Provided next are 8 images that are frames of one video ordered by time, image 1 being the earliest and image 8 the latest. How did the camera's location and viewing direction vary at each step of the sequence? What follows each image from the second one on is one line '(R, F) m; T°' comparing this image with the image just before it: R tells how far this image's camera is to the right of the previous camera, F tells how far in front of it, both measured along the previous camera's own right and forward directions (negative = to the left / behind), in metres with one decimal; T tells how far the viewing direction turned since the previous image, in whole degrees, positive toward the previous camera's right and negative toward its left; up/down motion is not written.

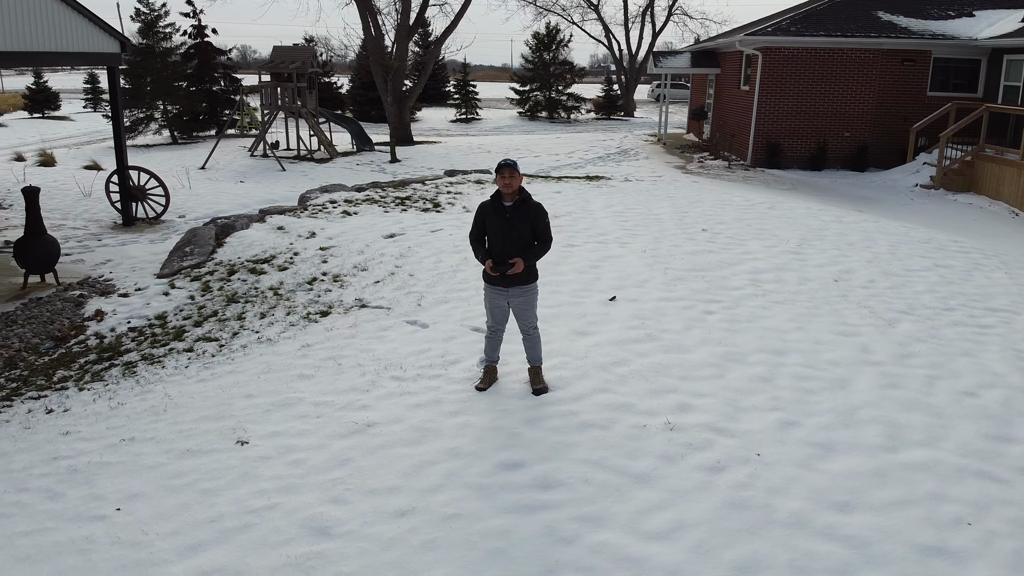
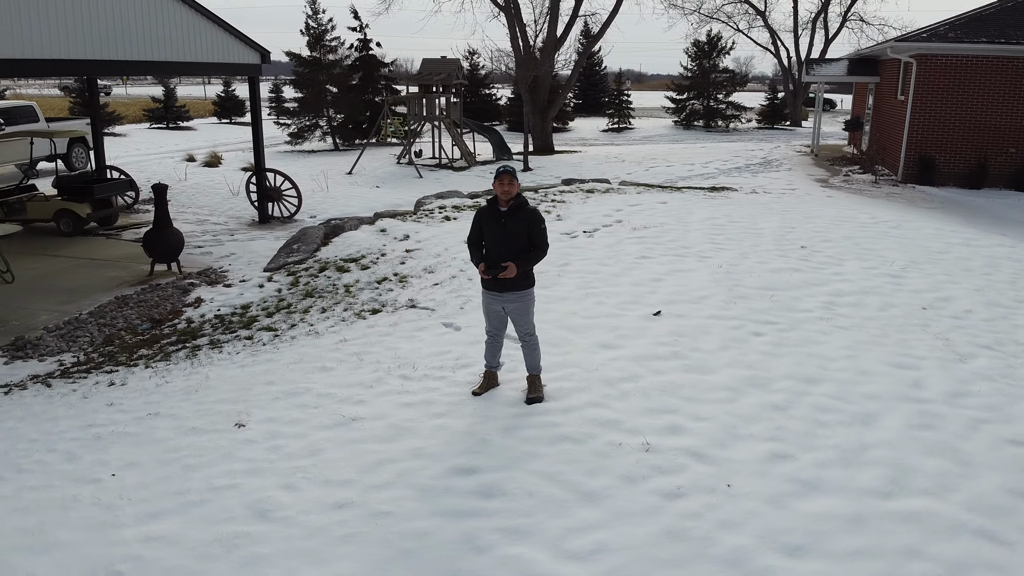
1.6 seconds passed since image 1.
(+1.2, +0.1) m; -13°
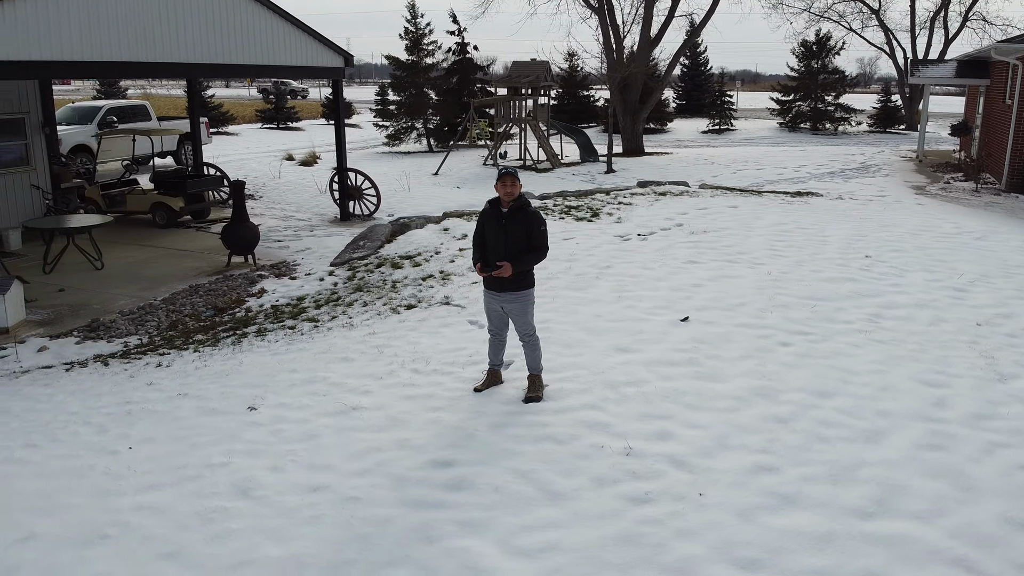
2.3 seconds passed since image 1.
(+0.7, 0.0) m; -8°
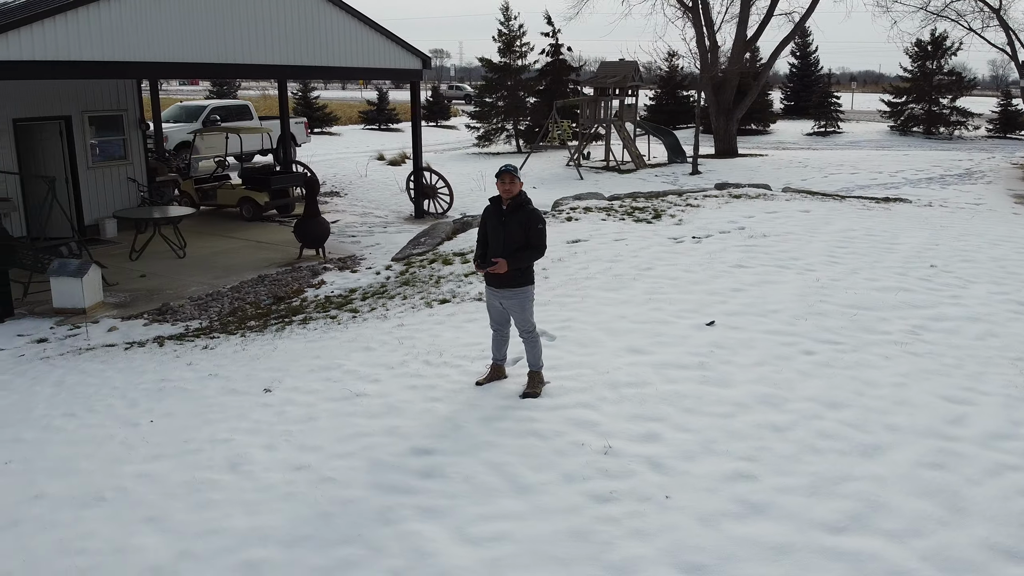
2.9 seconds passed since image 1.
(+0.7, 0.0) m; -8°
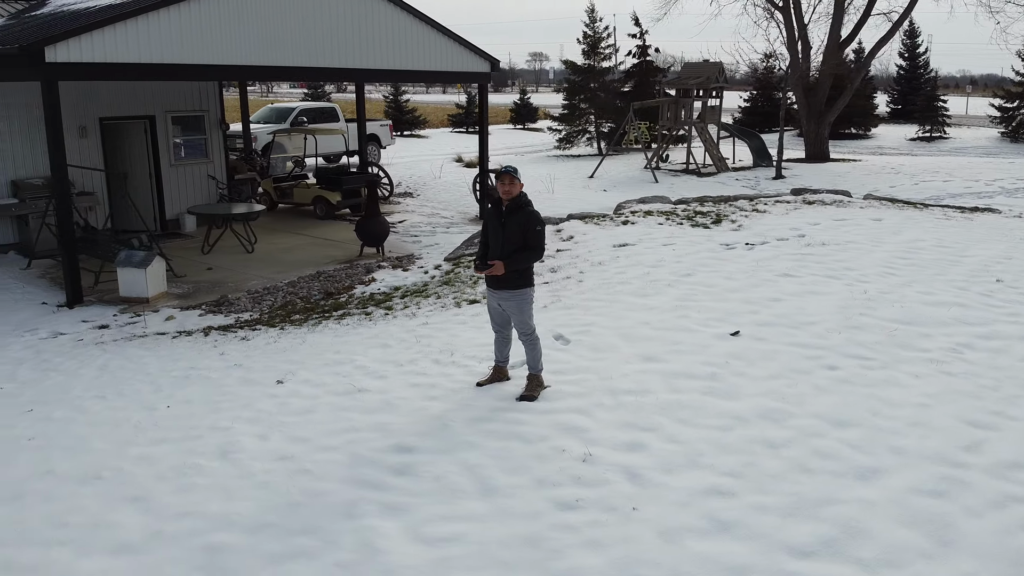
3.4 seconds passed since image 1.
(+0.7, +0.1) m; -7°
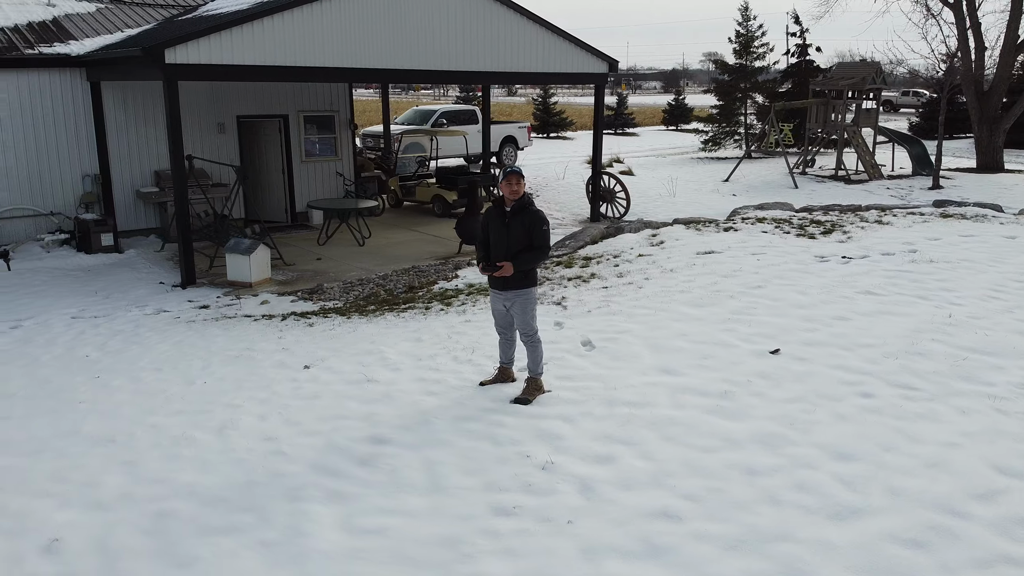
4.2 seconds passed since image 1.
(+1.1, +0.2) m; -12°
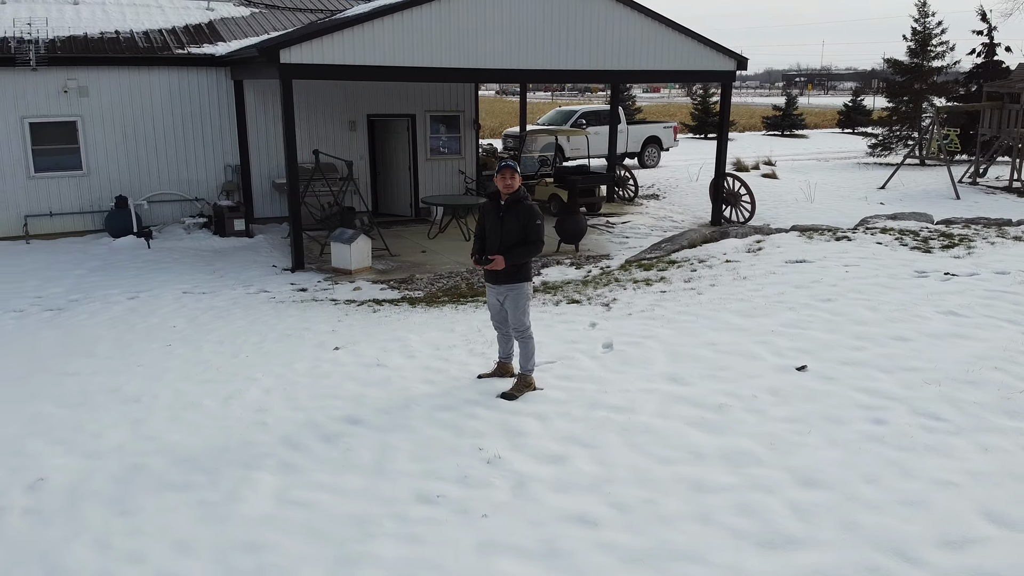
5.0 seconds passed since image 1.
(+1.2, +0.1) m; -13°
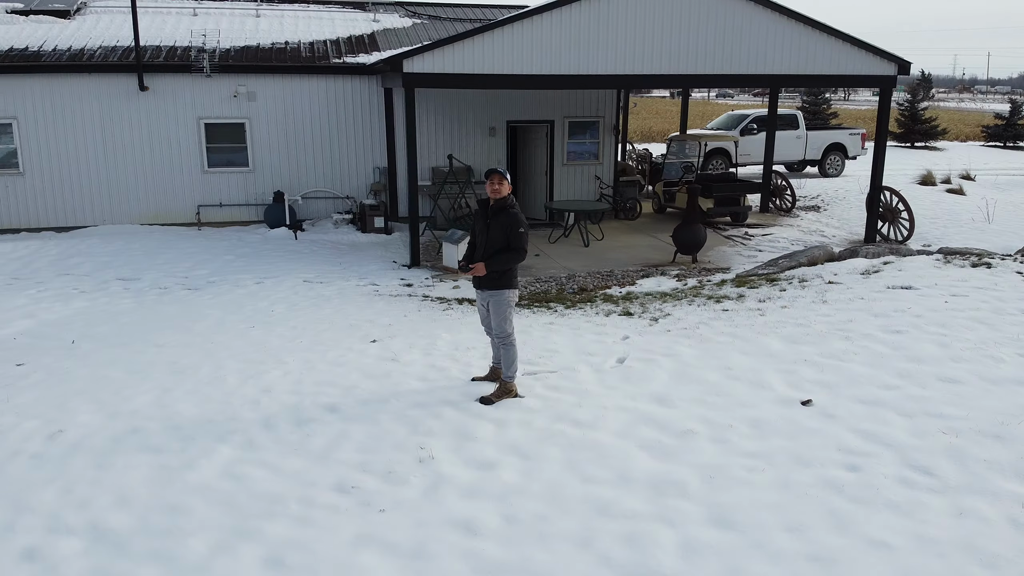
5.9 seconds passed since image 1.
(+1.5, +0.2) m; -15°
